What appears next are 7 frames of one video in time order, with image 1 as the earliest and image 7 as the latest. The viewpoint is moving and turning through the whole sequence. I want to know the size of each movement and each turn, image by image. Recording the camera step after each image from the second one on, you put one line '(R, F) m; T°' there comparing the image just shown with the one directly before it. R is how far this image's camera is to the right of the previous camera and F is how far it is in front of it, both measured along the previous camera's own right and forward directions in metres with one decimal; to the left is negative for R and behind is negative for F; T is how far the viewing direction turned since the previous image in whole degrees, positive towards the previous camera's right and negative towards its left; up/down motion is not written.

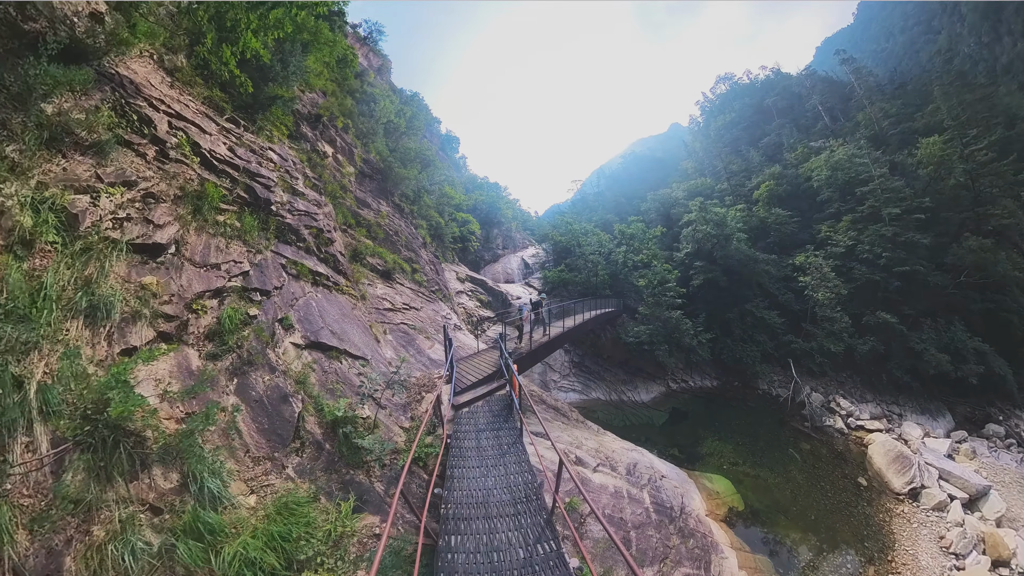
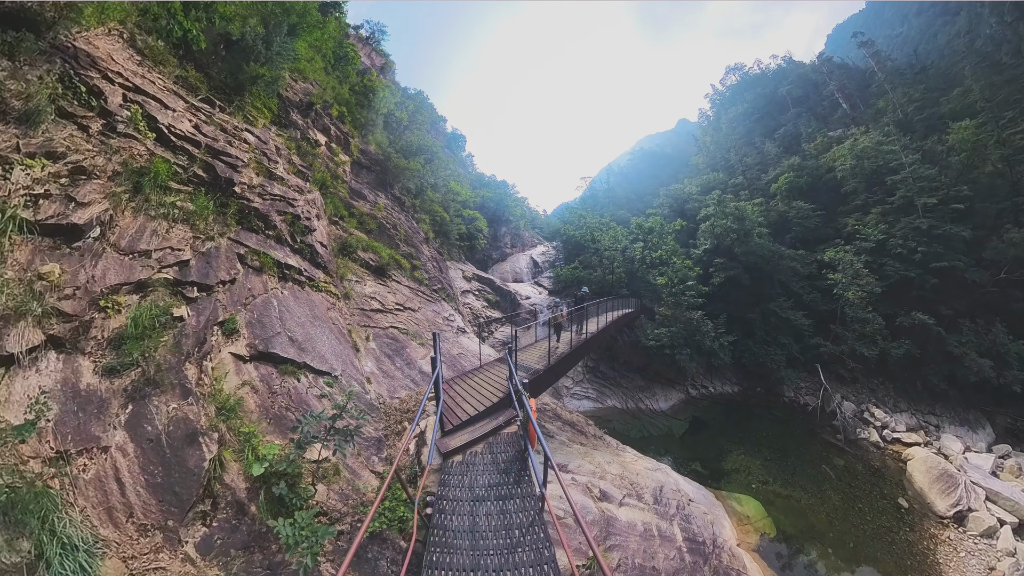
(0.0, +1.0) m; -1°
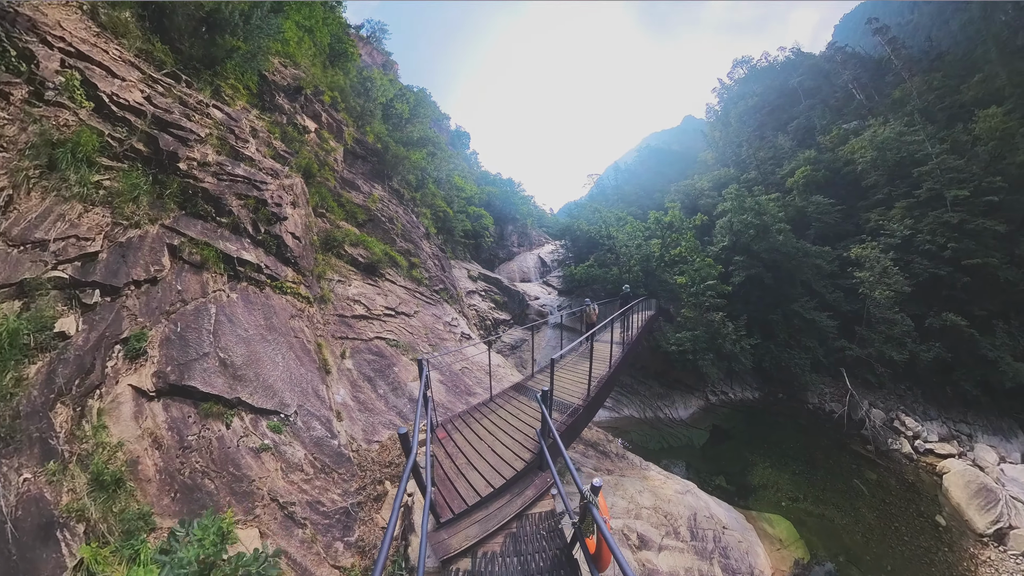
(-0.1, +0.9) m; -1°
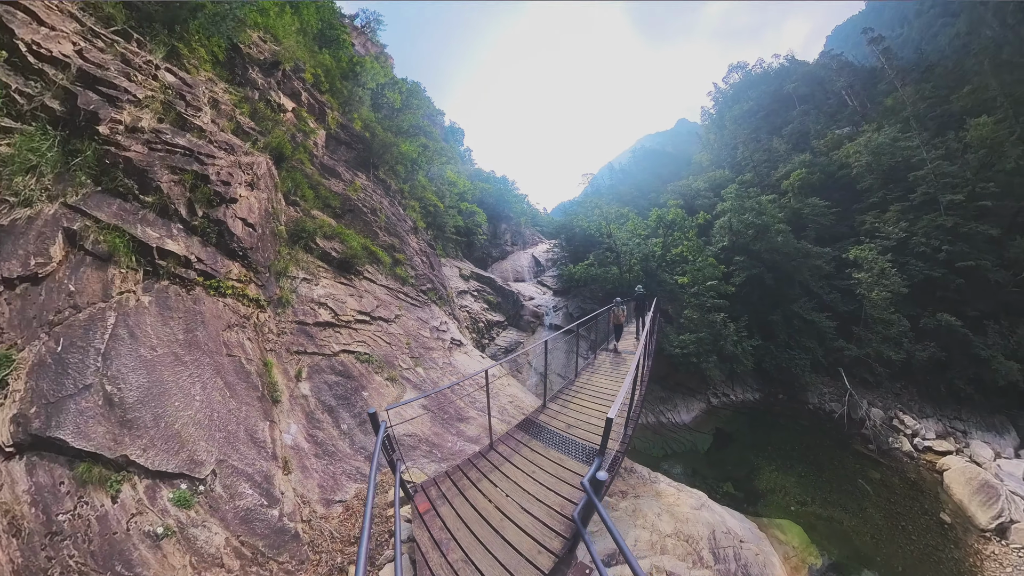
(-0.1, +0.7) m; +1°
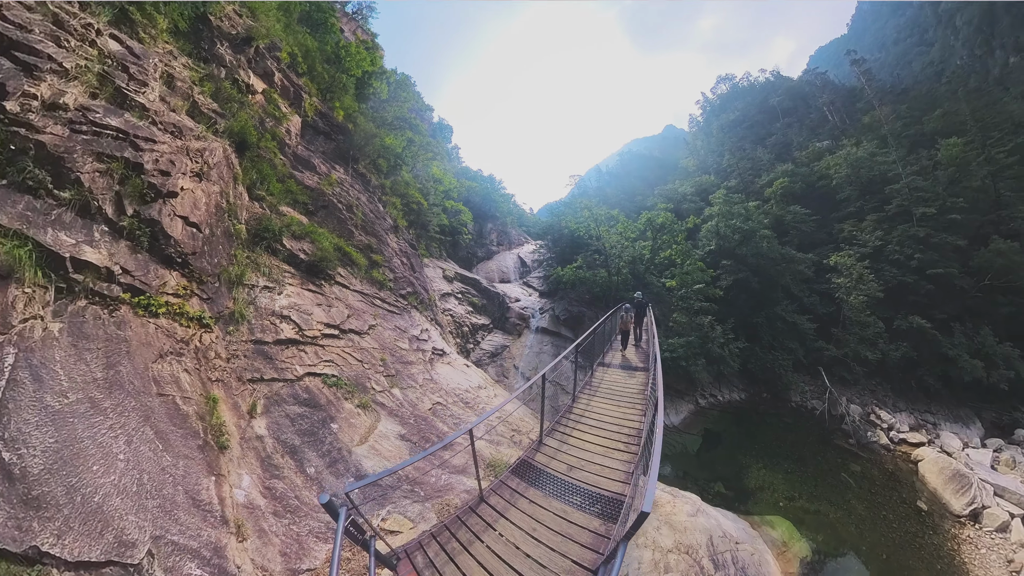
(0.0, +0.3) m; +2°
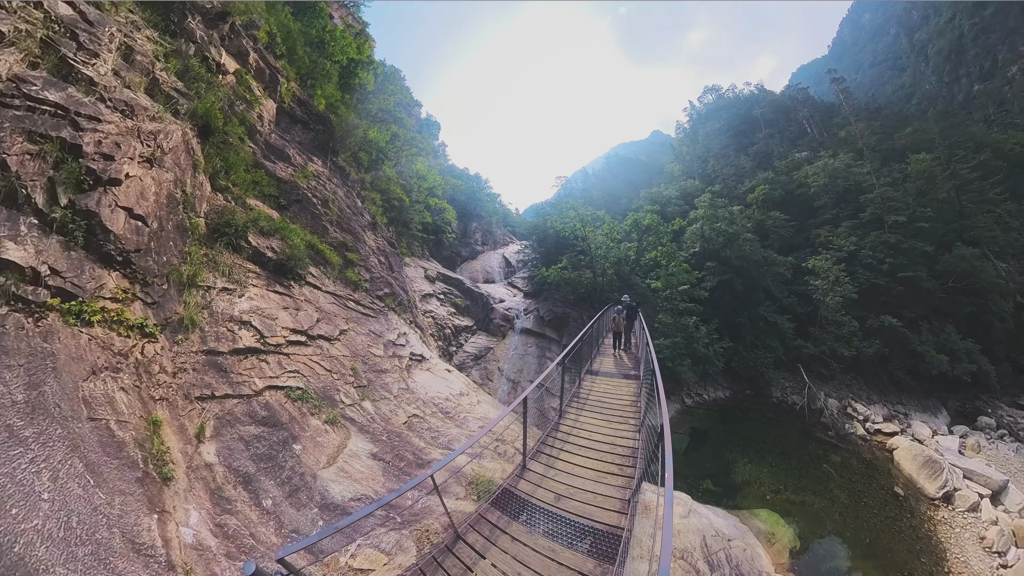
(0.0, +0.2) m; +2°
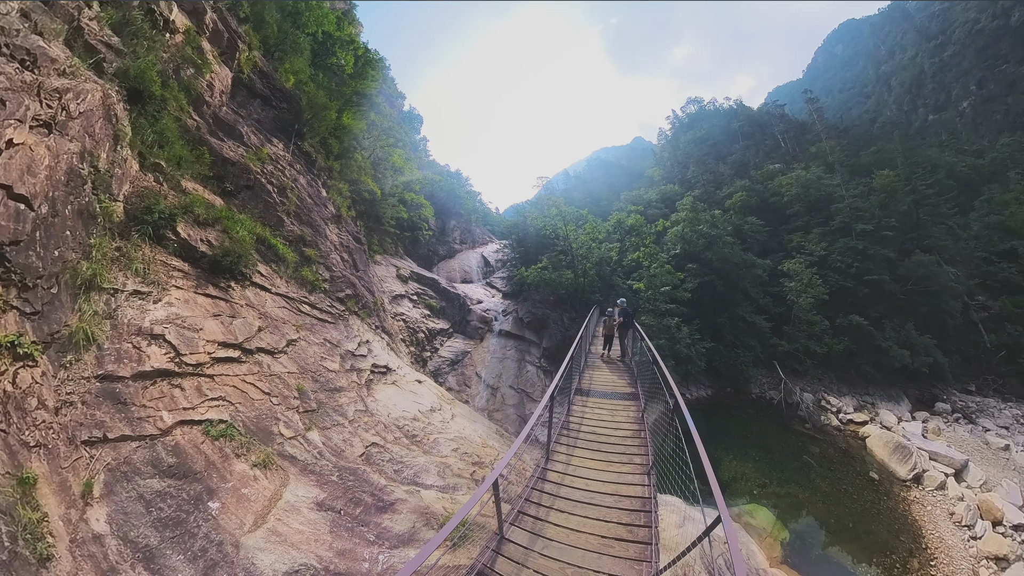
(0.0, +0.4) m; +3°
